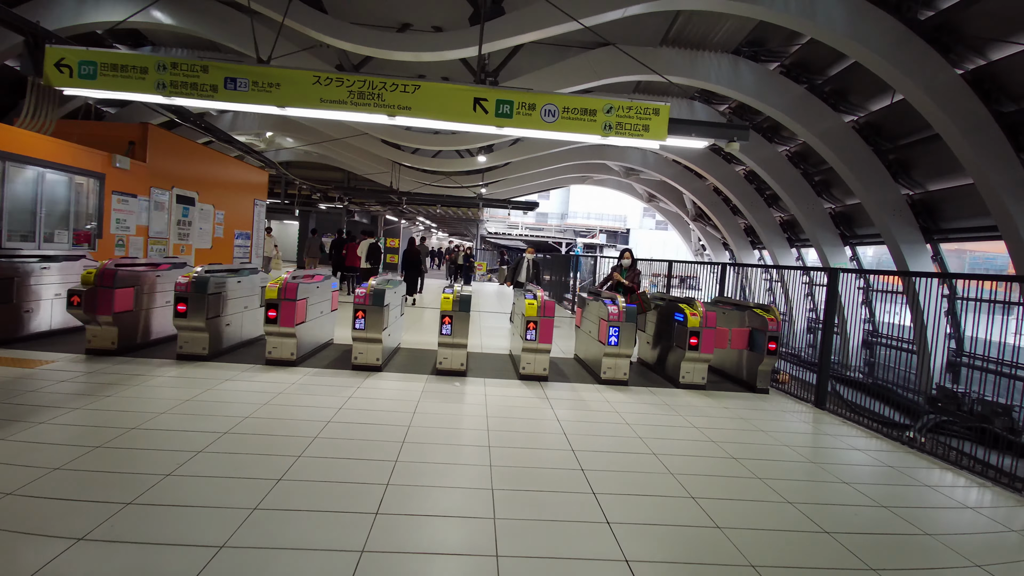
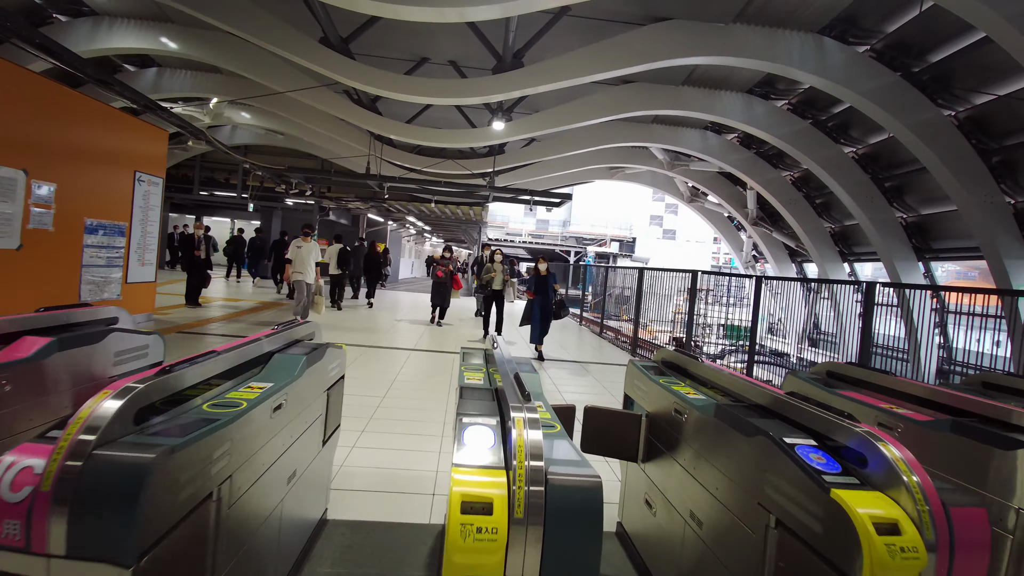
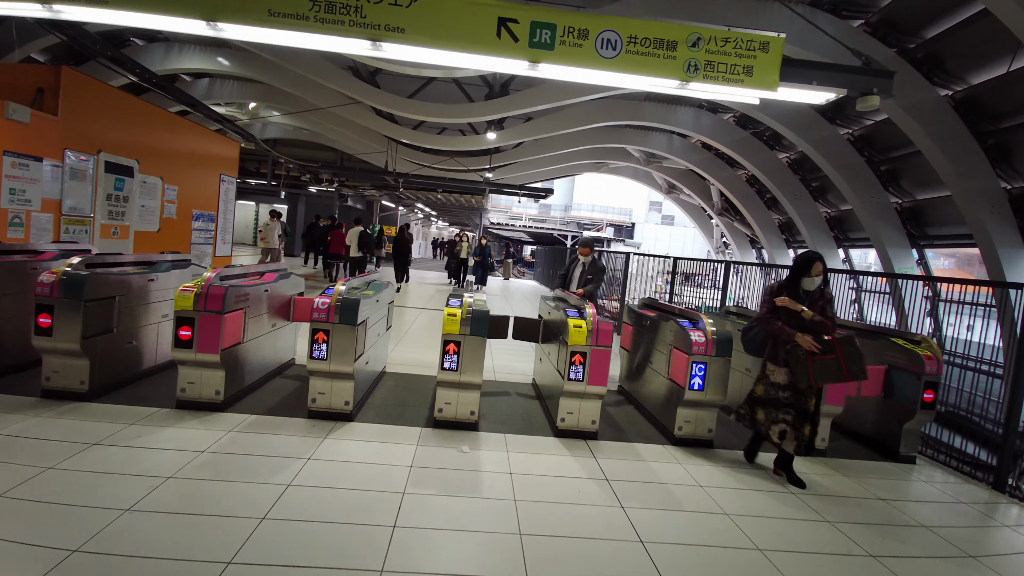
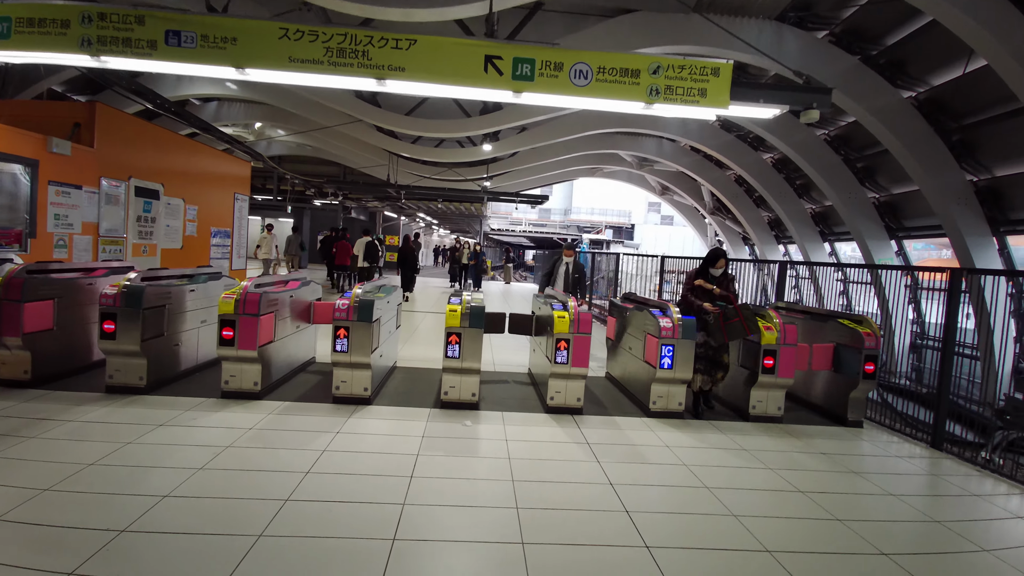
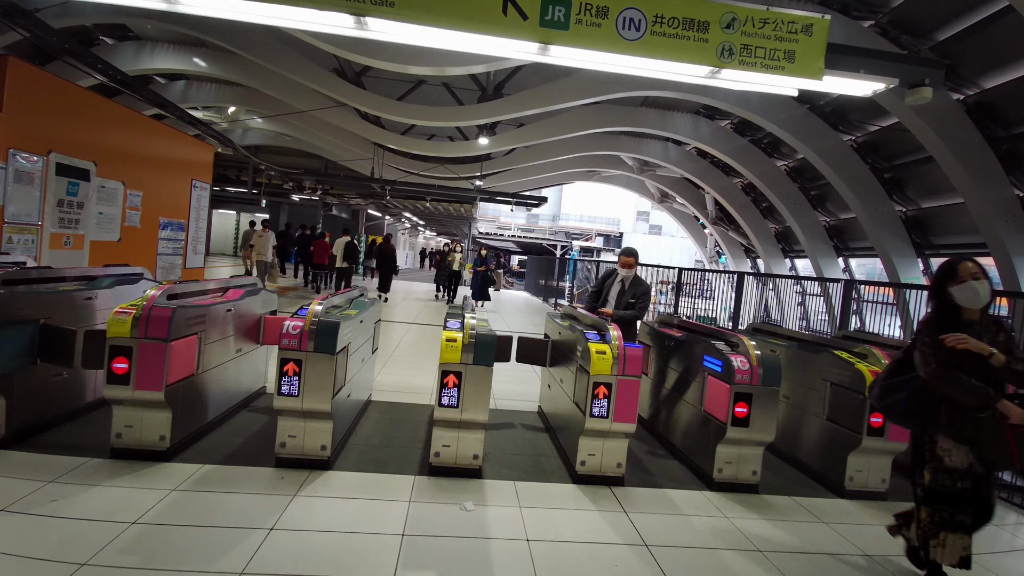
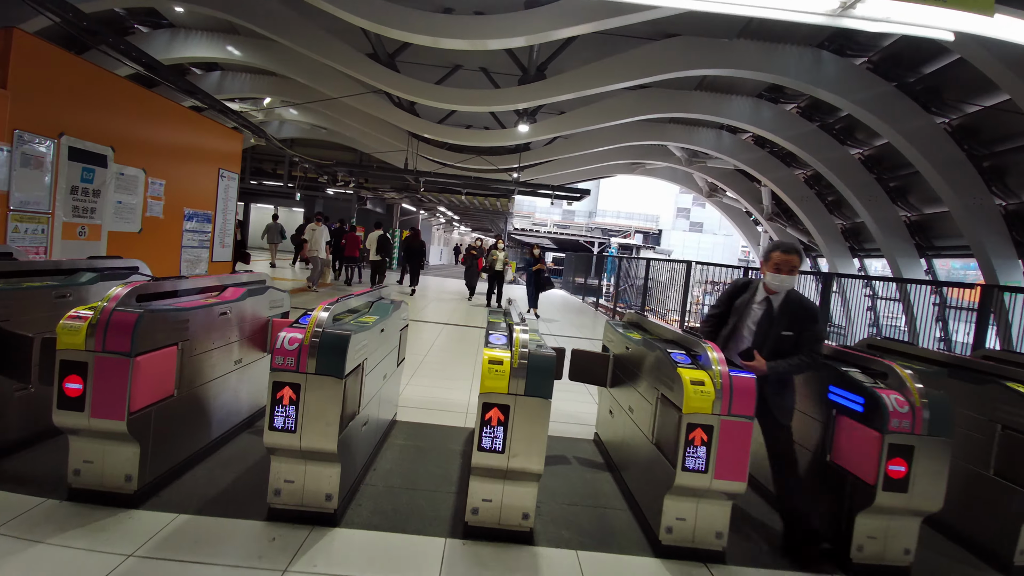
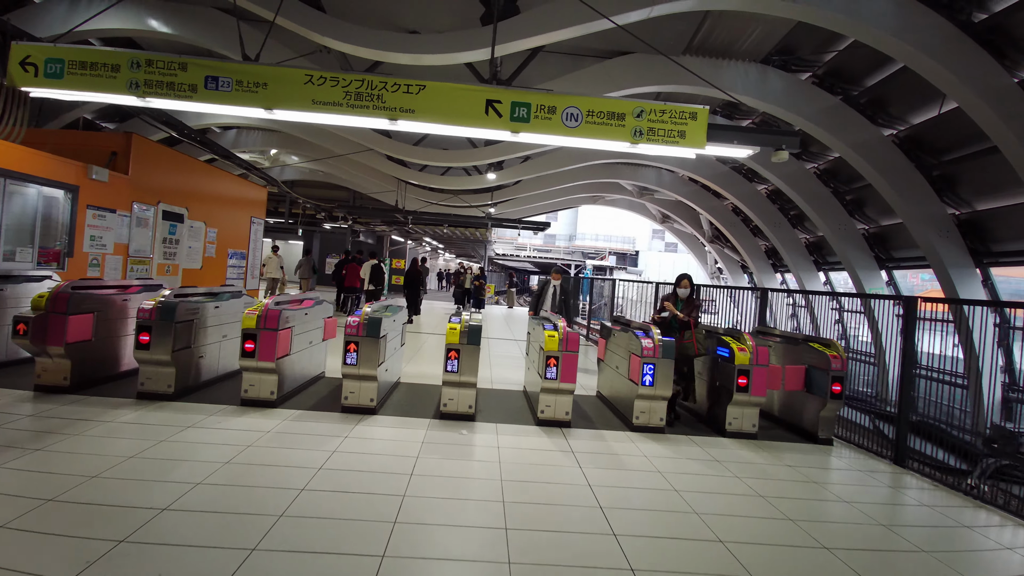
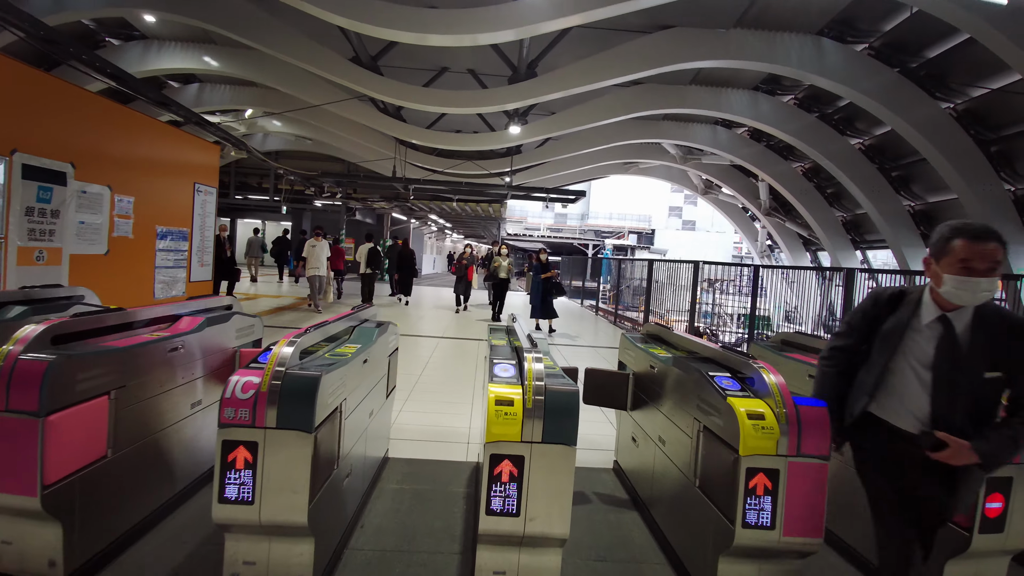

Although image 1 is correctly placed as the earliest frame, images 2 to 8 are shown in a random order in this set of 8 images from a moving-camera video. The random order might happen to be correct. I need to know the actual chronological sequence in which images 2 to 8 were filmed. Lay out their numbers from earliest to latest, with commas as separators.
7, 4, 3, 5, 6, 8, 2
